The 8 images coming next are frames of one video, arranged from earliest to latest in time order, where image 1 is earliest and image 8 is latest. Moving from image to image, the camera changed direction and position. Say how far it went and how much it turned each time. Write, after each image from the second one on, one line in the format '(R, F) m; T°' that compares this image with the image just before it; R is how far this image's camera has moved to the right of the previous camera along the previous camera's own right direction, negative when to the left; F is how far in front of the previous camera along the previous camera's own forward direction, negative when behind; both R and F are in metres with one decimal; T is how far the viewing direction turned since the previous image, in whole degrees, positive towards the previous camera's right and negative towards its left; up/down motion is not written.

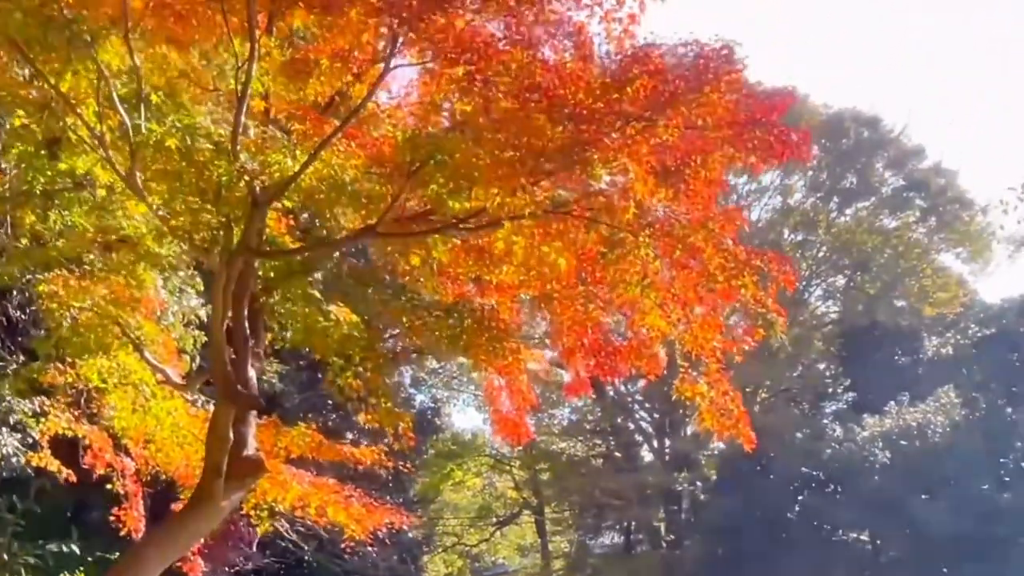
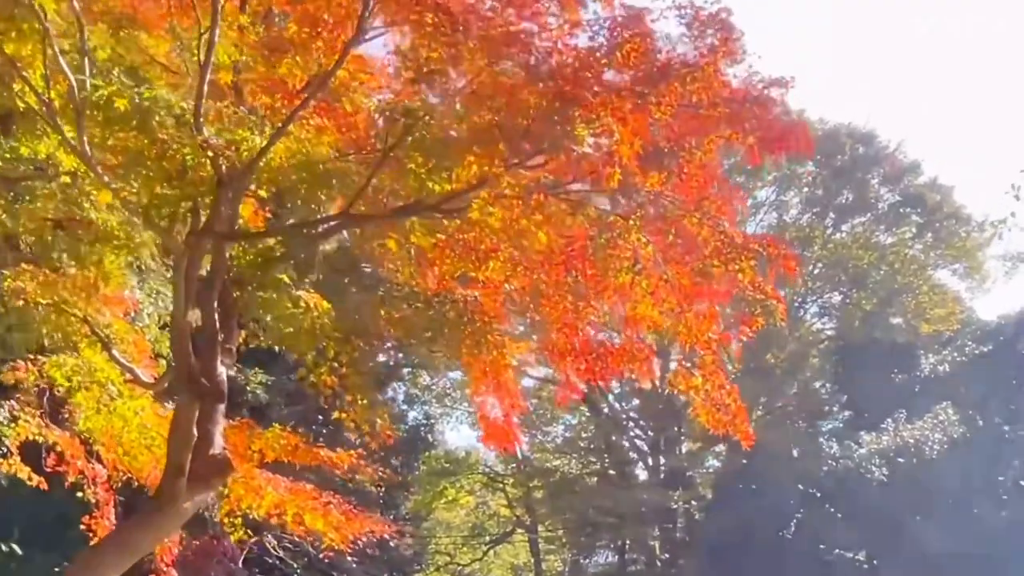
(0.0, +0.3) m; 0°
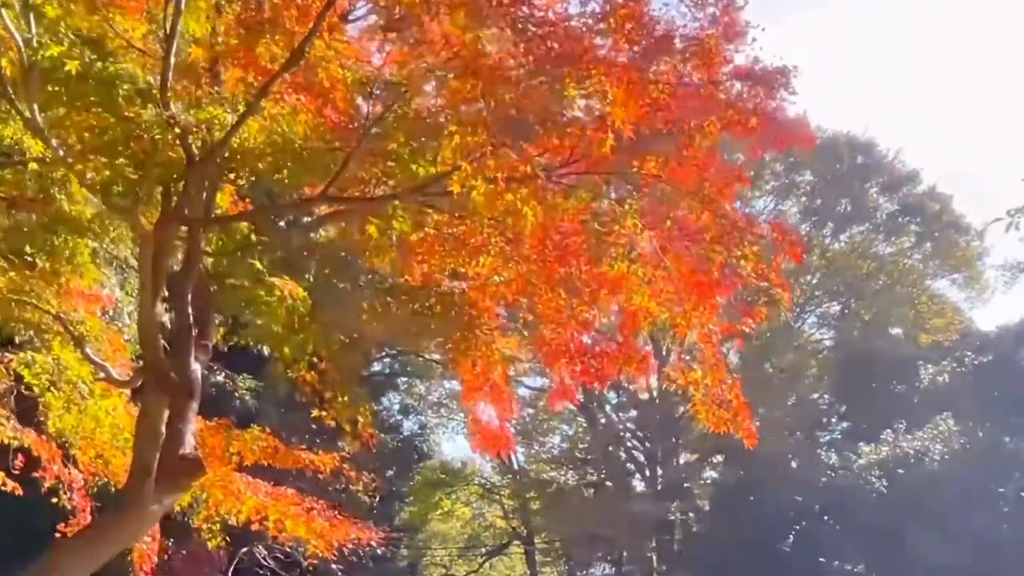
(0.0, +0.3) m; 0°
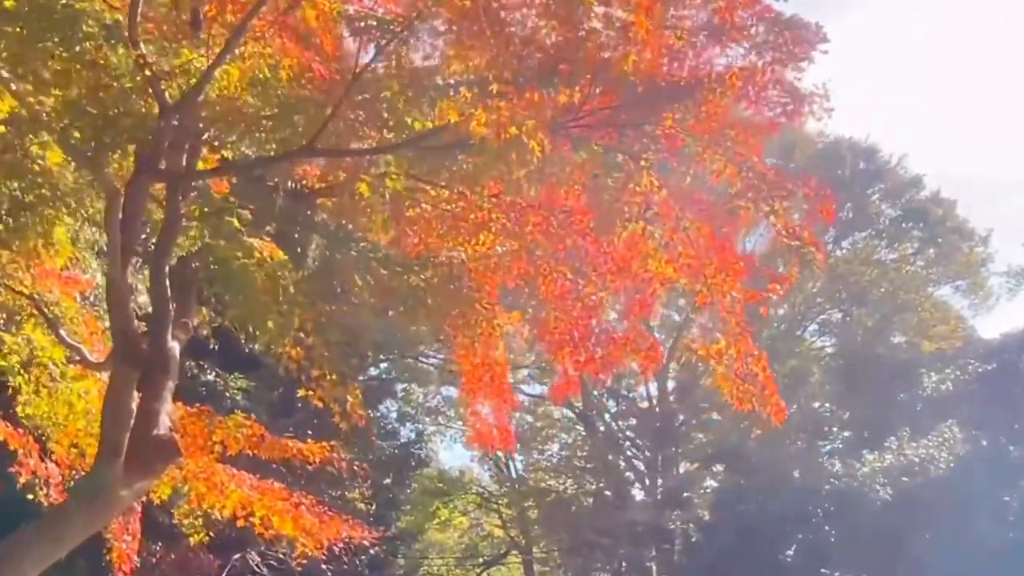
(0.0, +0.4) m; 0°
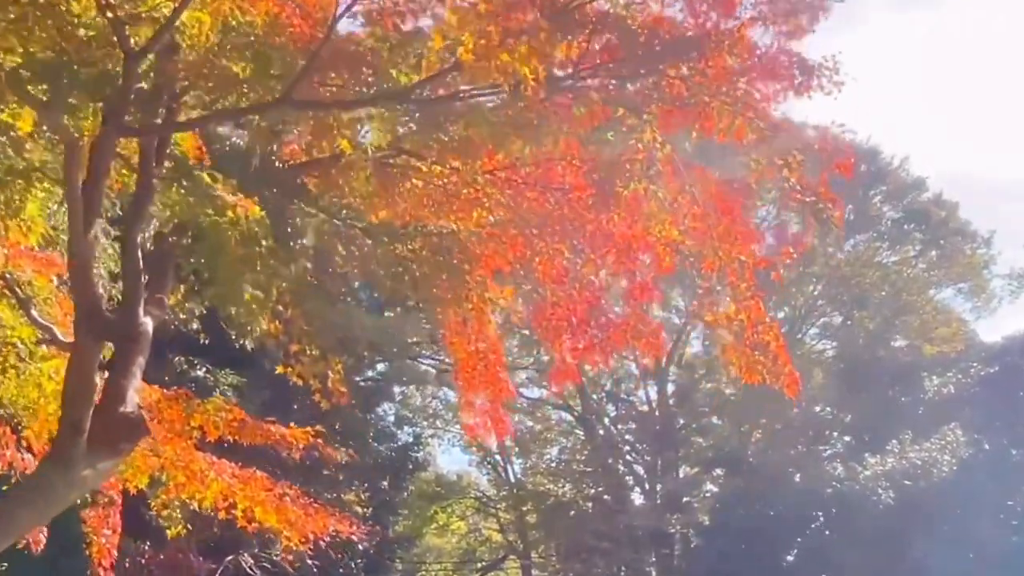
(0.0, +0.3) m; 0°
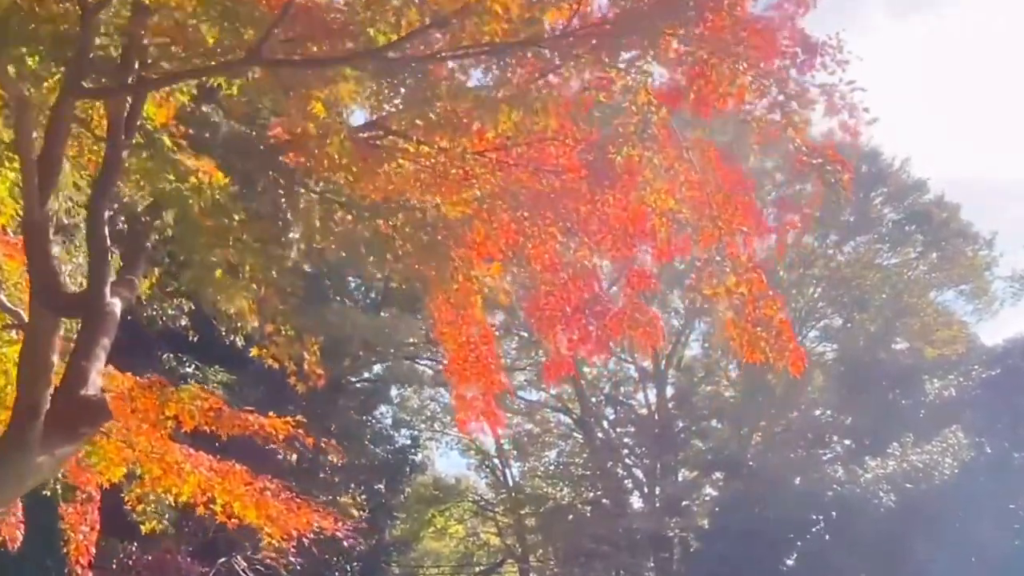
(0.0, +0.2) m; 0°
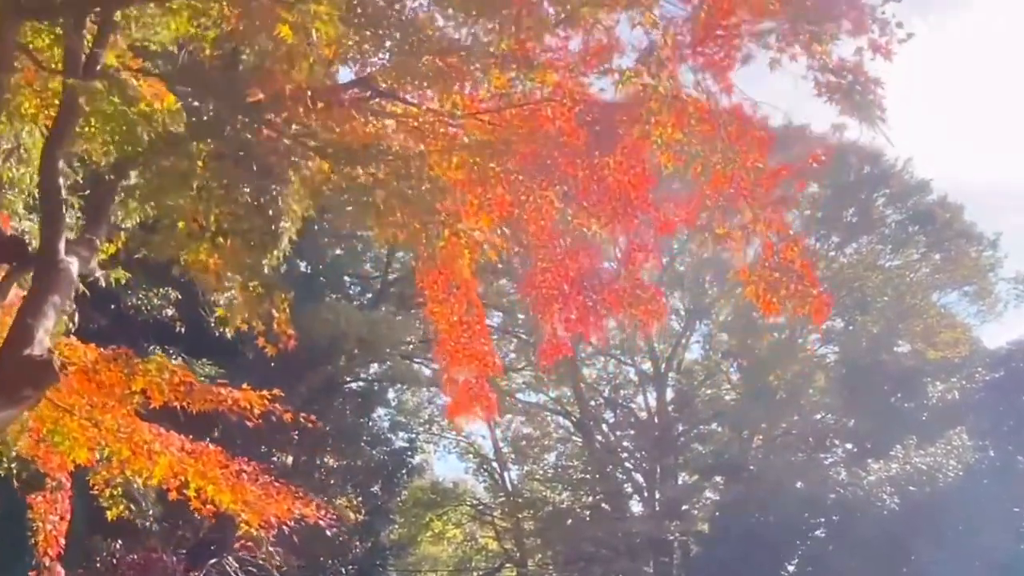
(0.0, +0.3) m; 0°
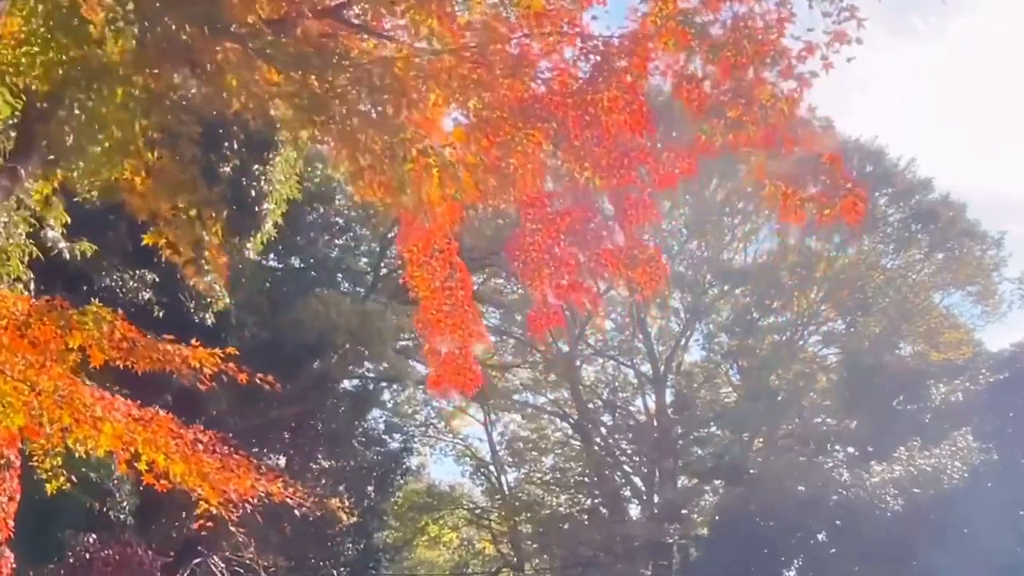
(+0.1, +0.5) m; 0°
